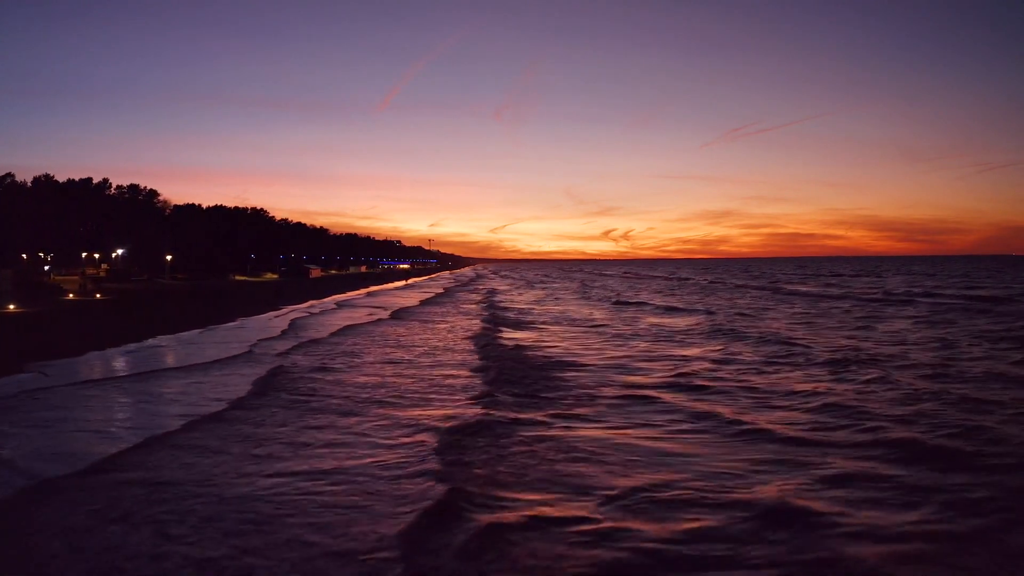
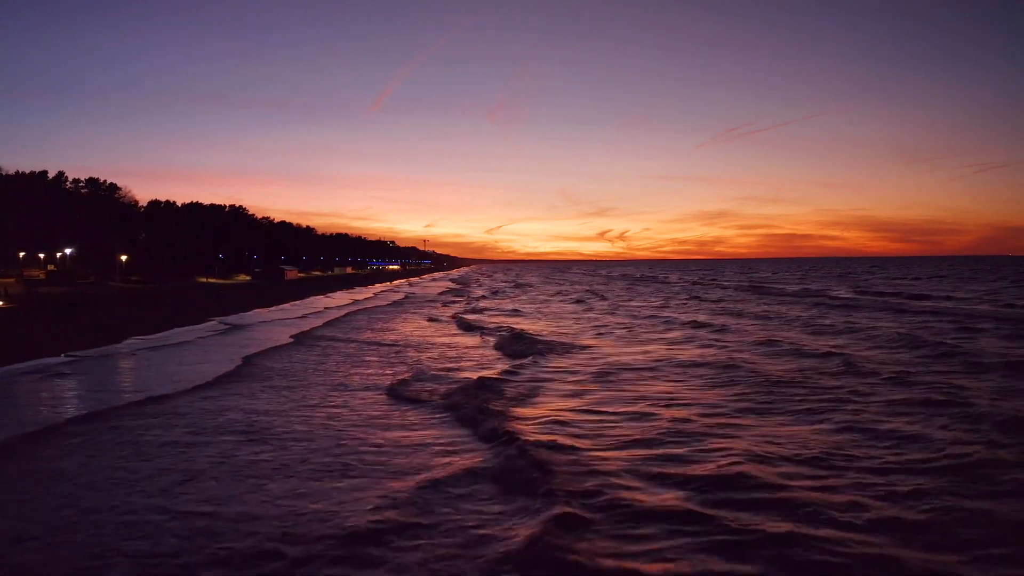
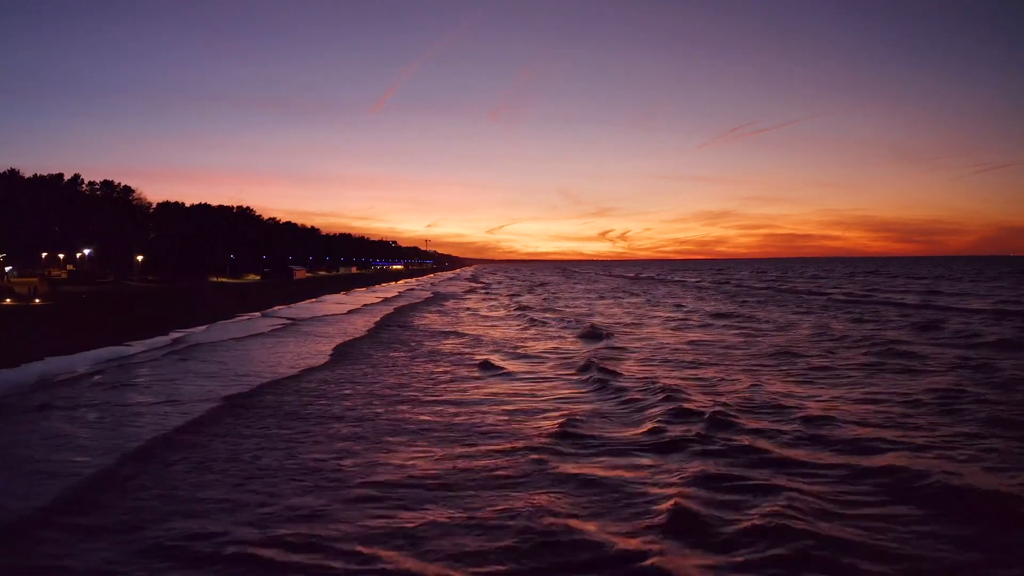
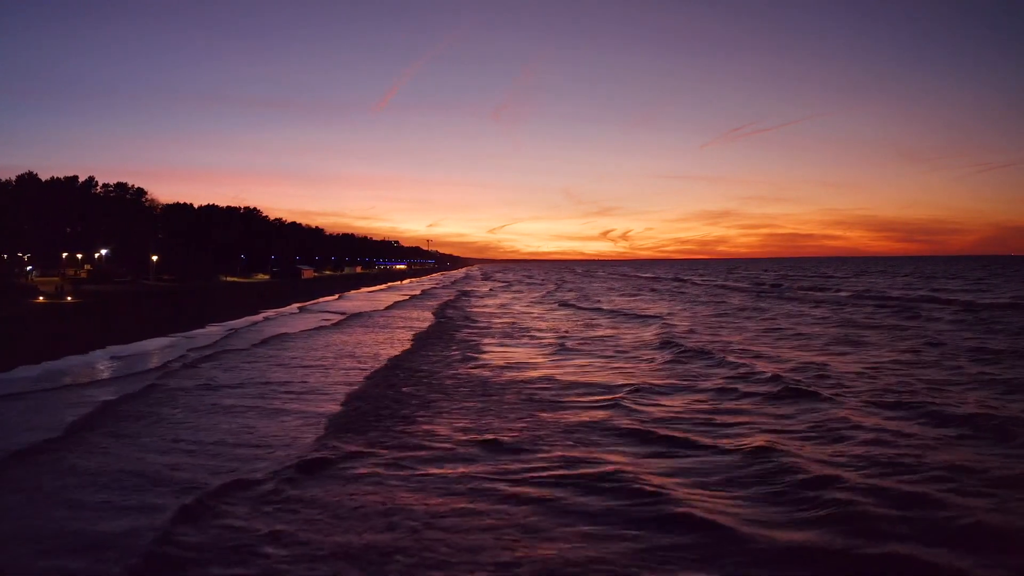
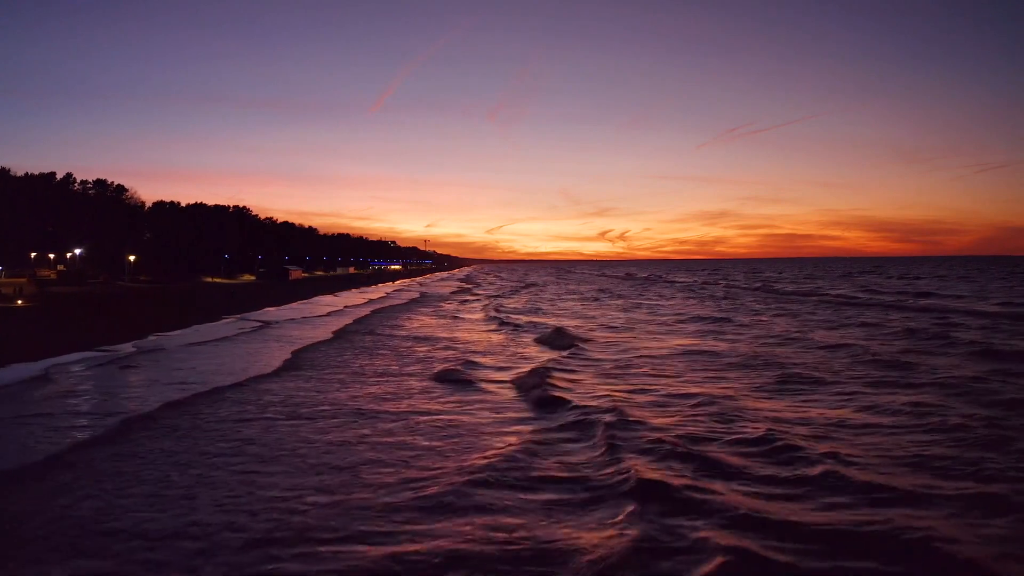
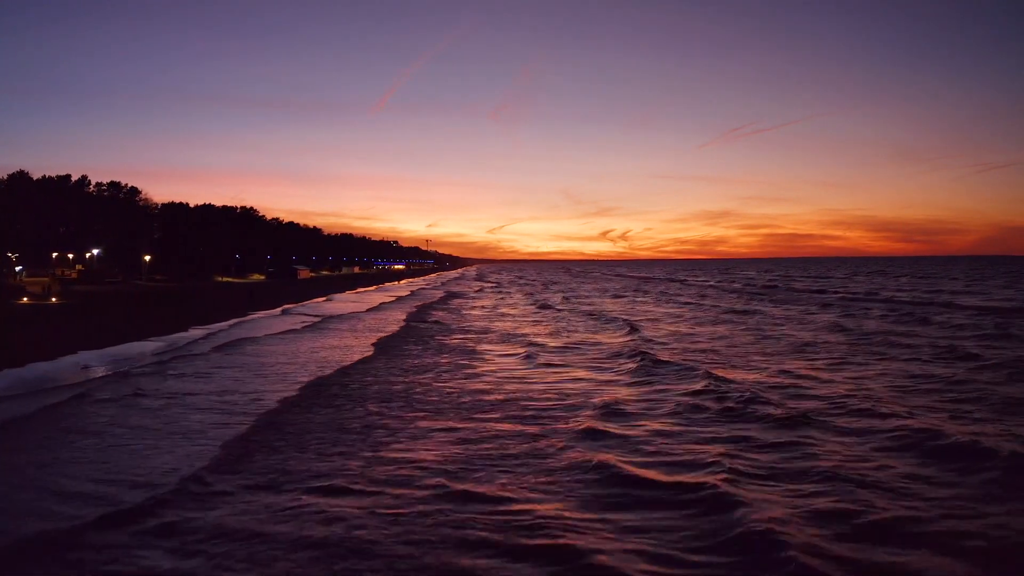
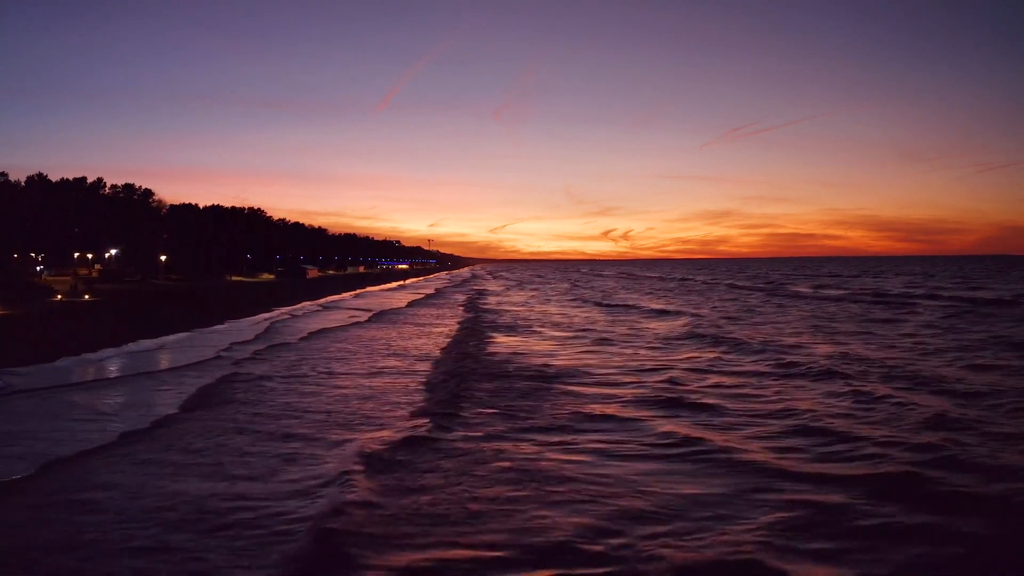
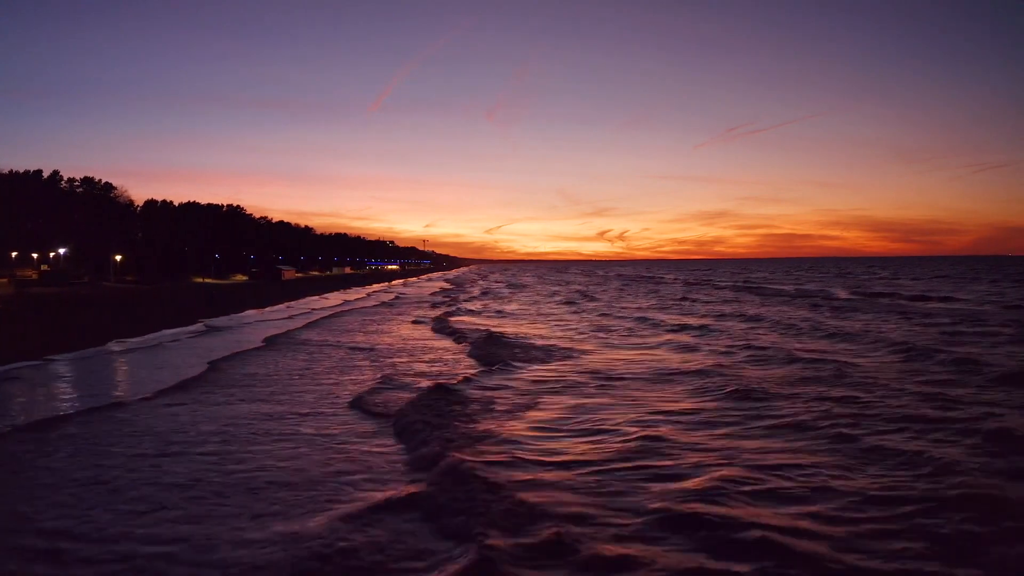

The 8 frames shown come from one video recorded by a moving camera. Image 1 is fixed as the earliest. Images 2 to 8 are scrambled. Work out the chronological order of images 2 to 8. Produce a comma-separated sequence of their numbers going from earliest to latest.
7, 4, 6, 3, 5, 2, 8
